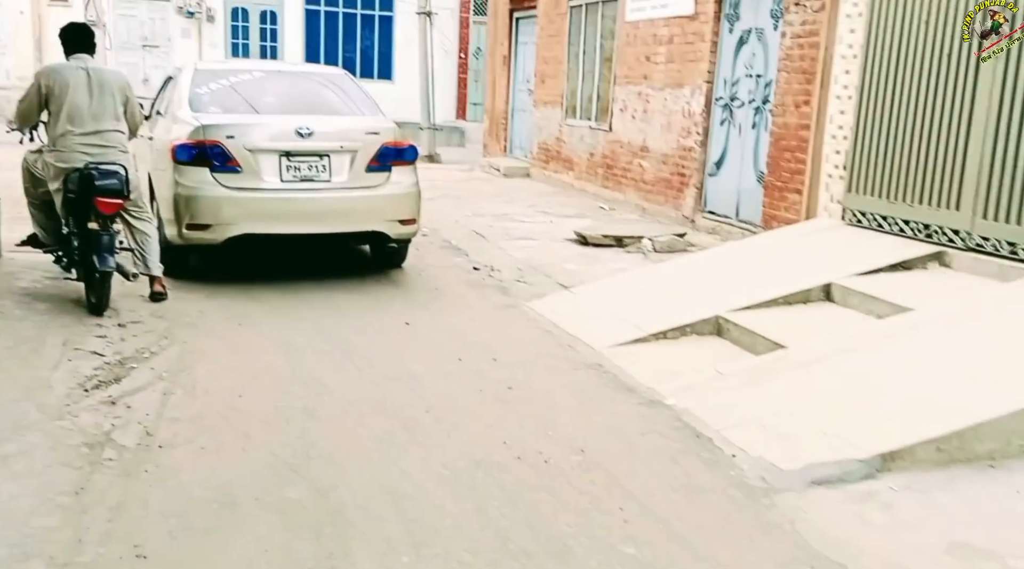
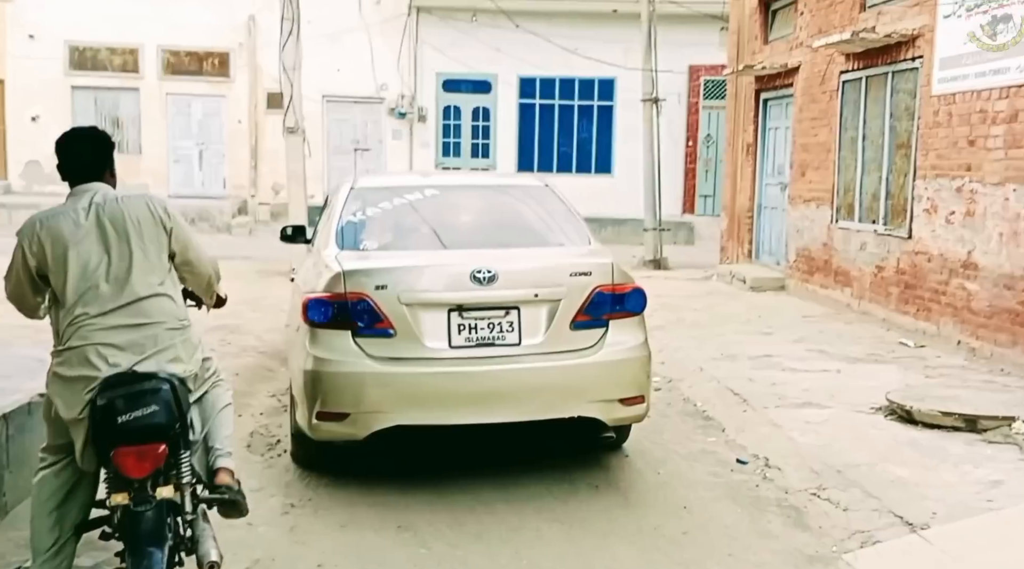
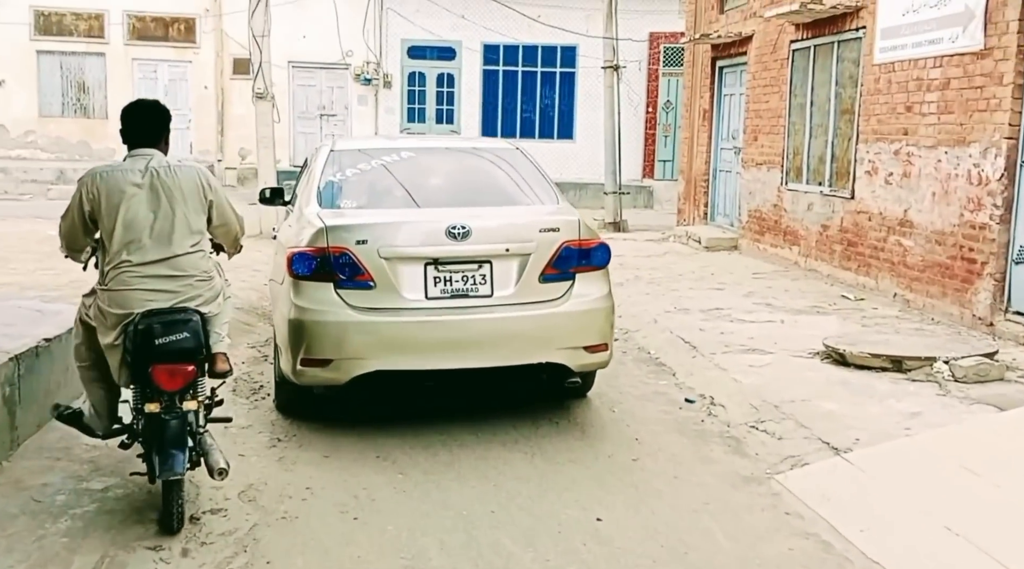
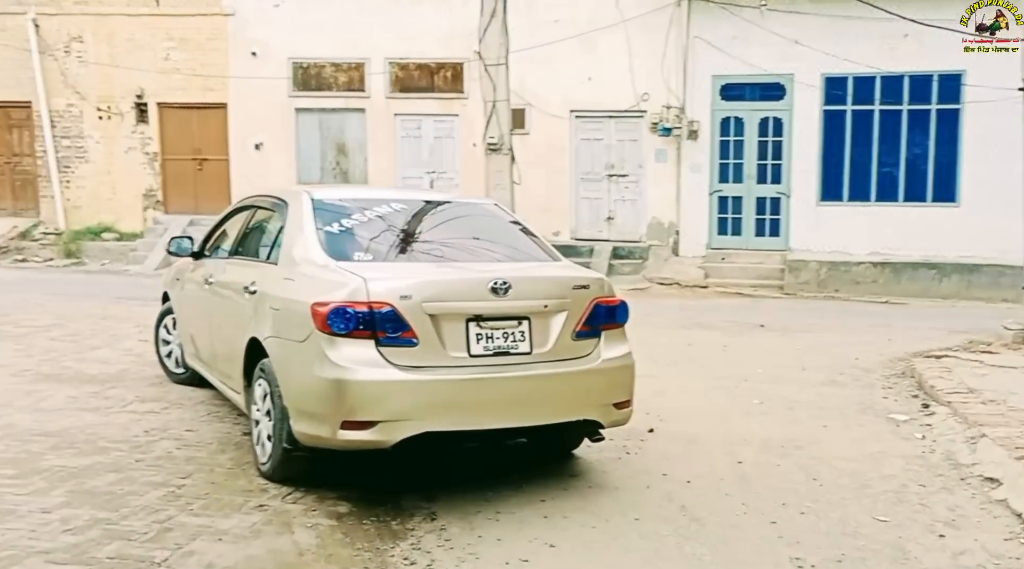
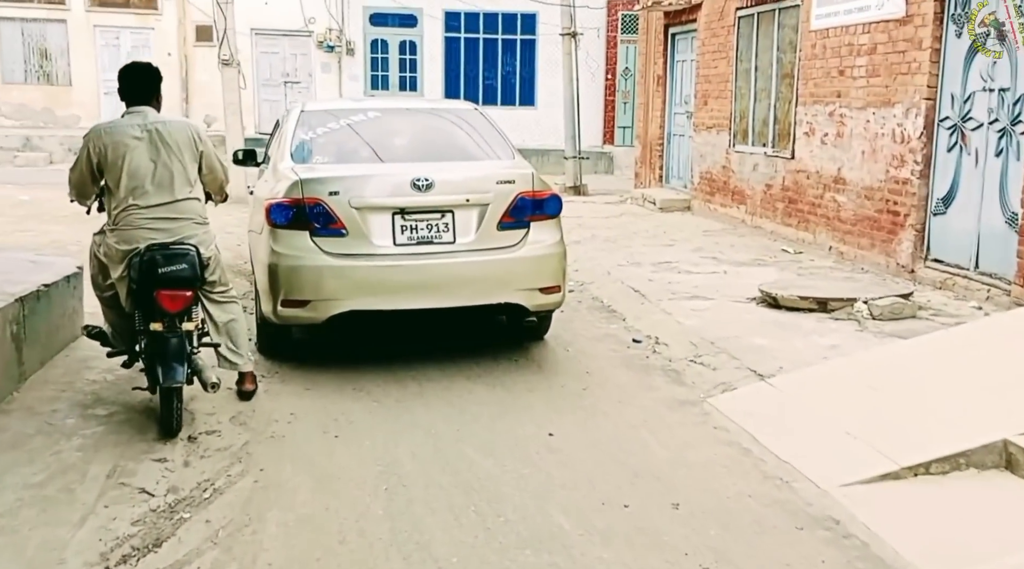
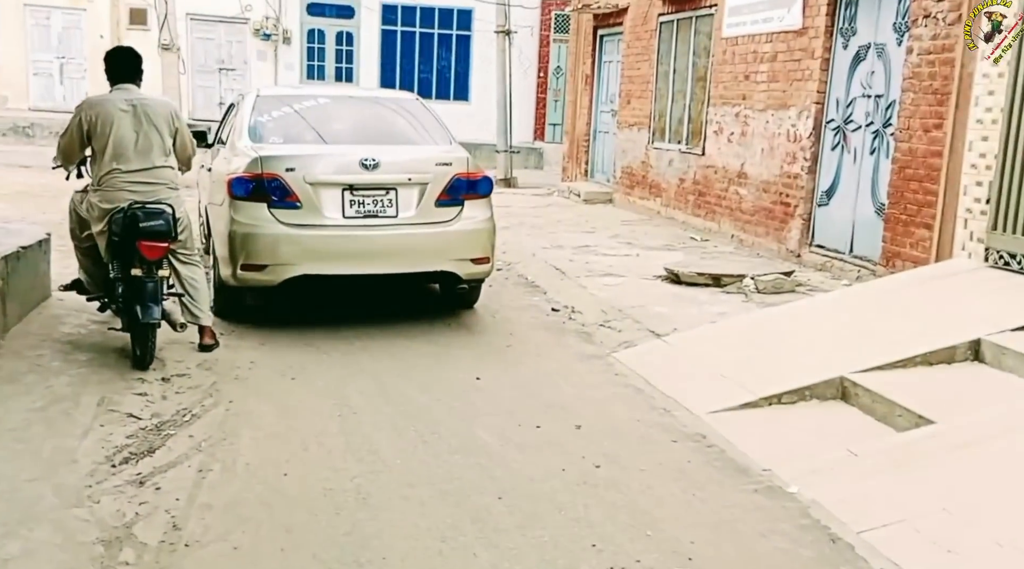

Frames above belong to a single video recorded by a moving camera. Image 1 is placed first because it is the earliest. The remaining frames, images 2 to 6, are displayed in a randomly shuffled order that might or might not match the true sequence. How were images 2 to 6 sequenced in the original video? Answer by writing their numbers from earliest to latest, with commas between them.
6, 5, 3, 2, 4
